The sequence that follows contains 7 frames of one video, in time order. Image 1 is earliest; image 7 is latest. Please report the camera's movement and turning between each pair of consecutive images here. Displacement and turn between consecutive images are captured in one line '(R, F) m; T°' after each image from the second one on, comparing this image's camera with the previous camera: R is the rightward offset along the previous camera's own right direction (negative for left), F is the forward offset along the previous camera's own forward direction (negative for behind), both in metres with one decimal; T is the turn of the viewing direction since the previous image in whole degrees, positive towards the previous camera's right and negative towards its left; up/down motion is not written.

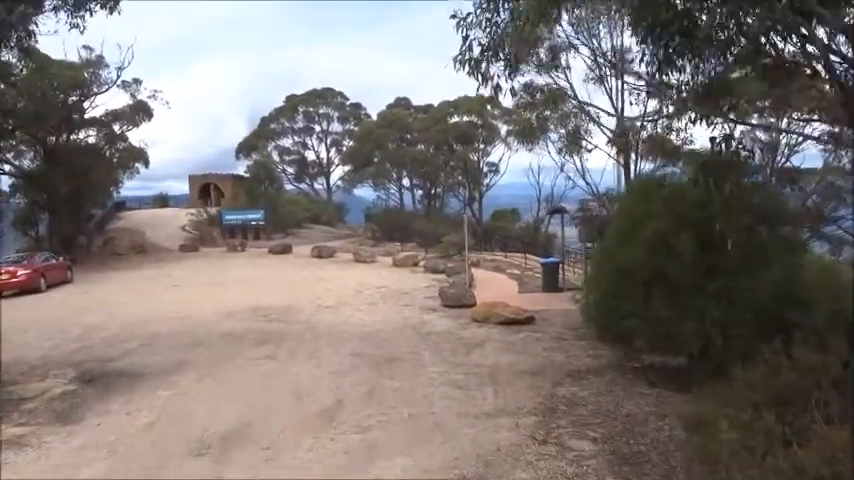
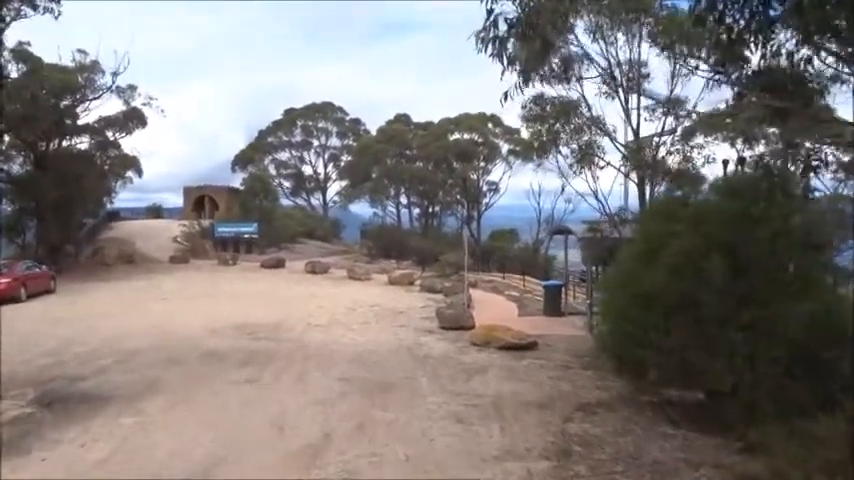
(-0.1, +0.7) m; 0°
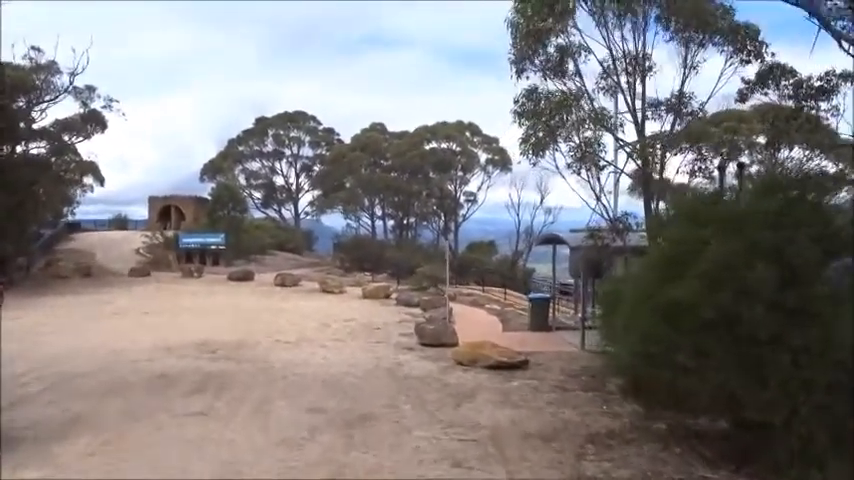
(-0.1, +1.2) m; +2°
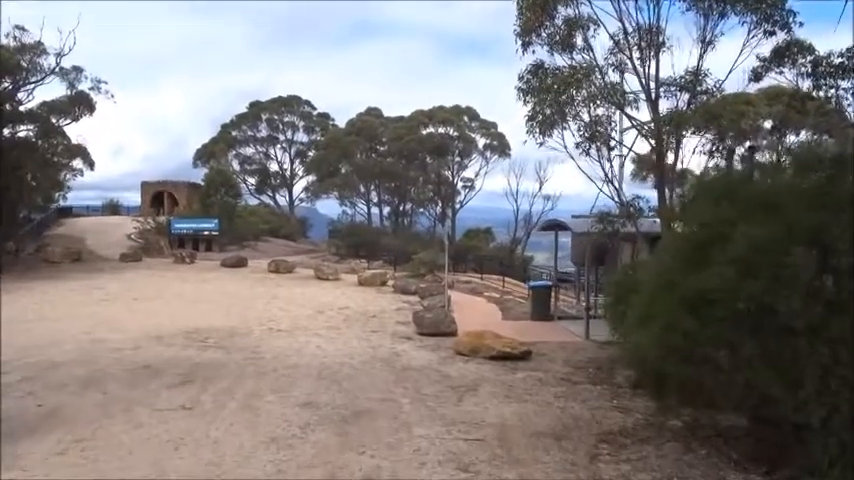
(-0.1, +0.5) m; 0°
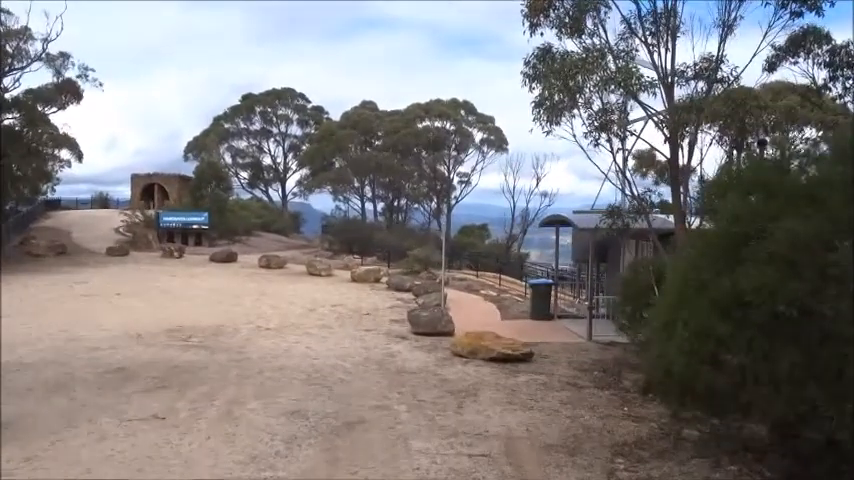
(0.0, +0.6) m; 0°
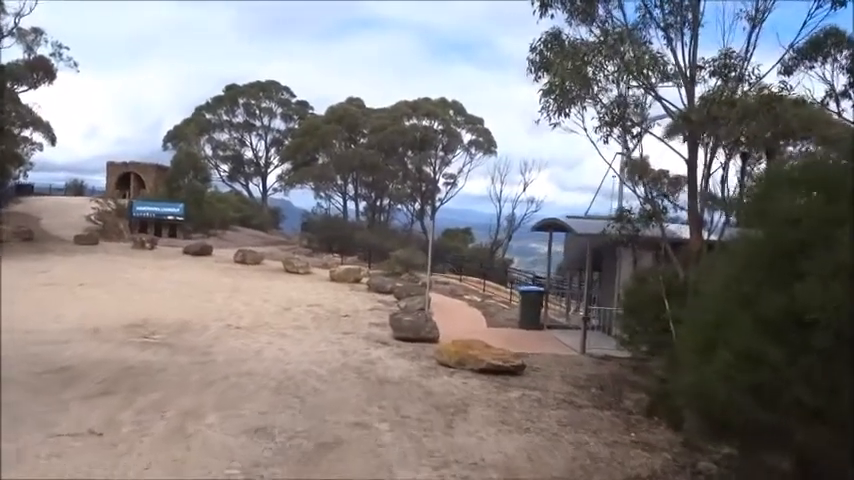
(-0.1, +0.8) m; +1°
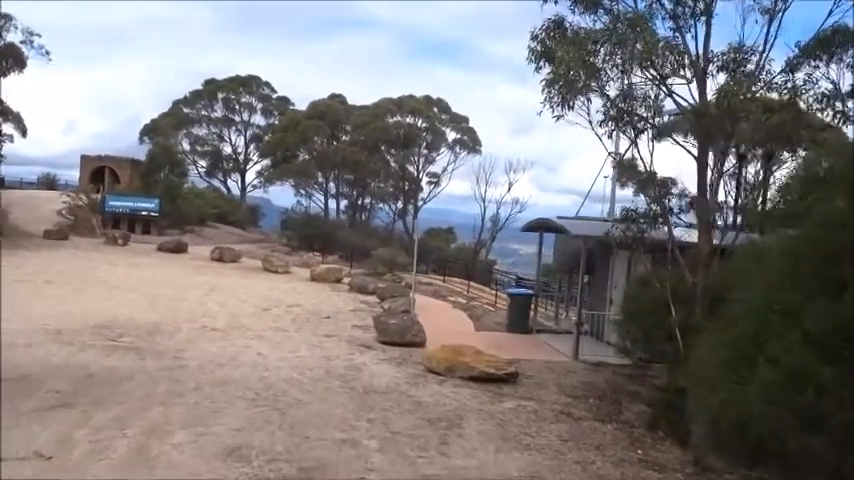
(-0.1, +0.6) m; +1°
